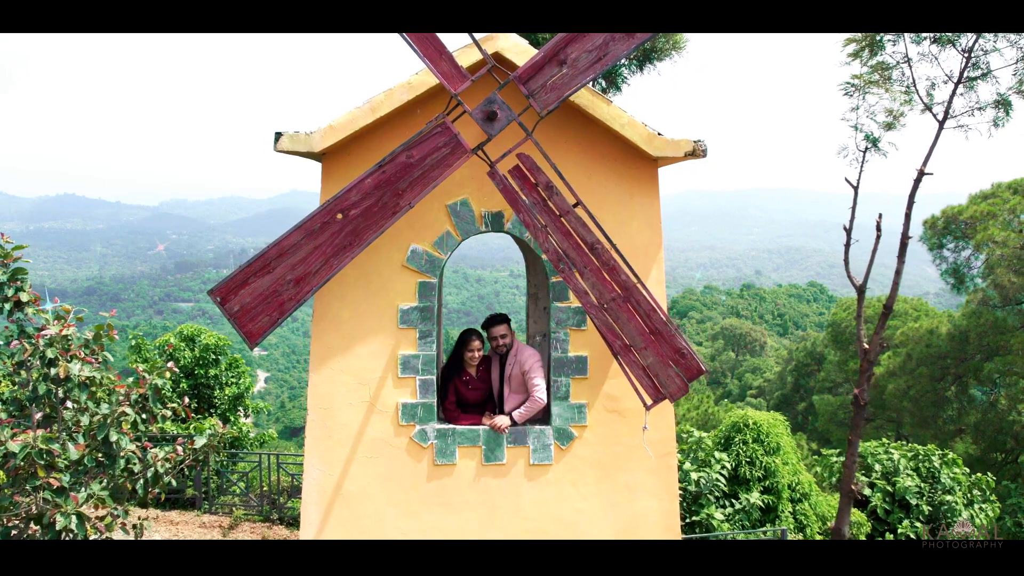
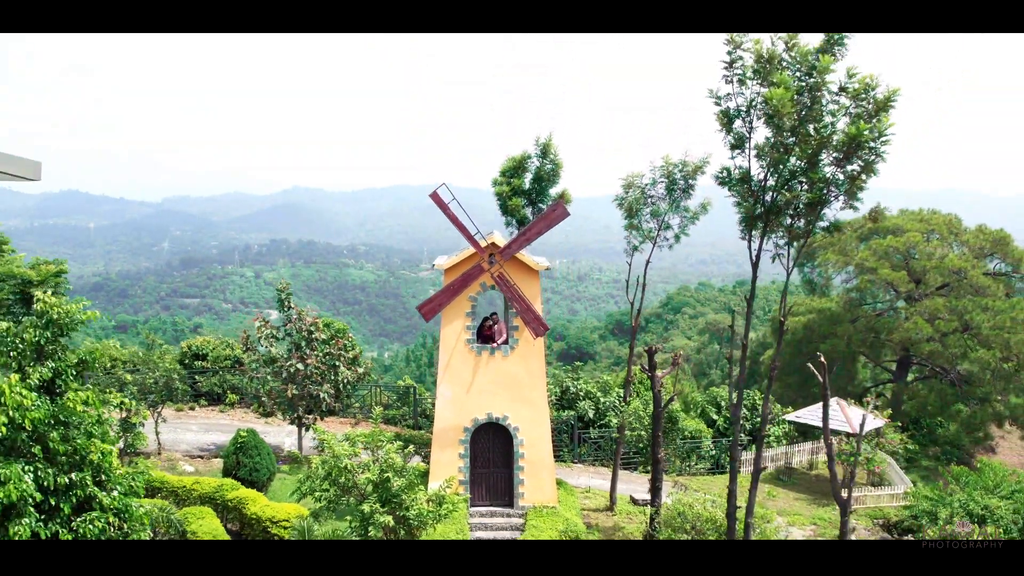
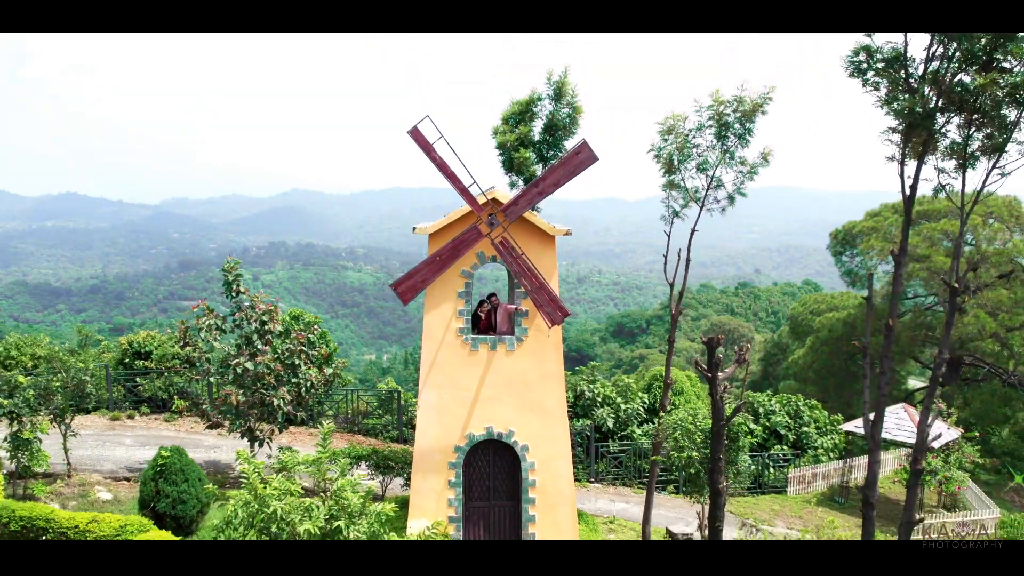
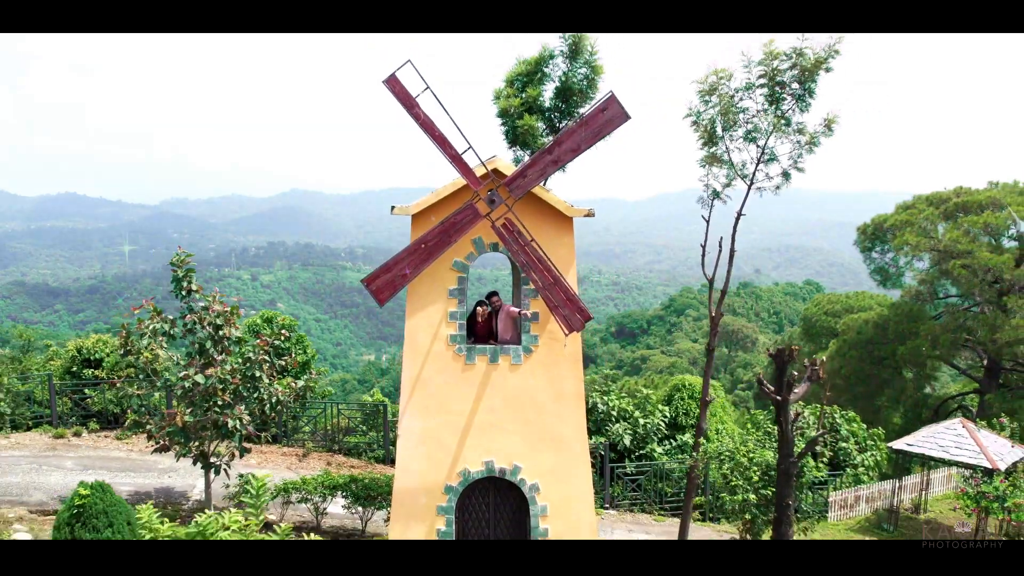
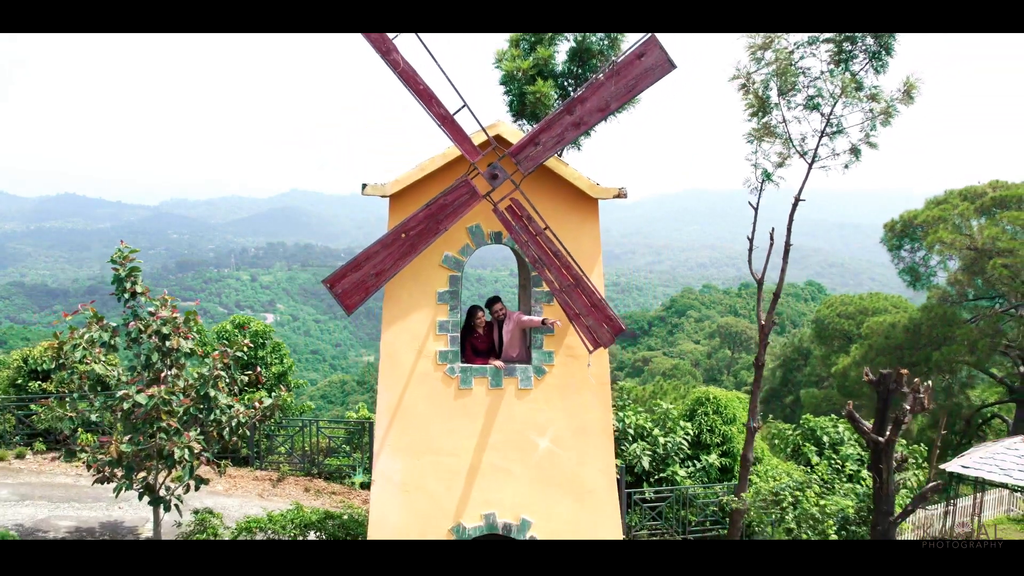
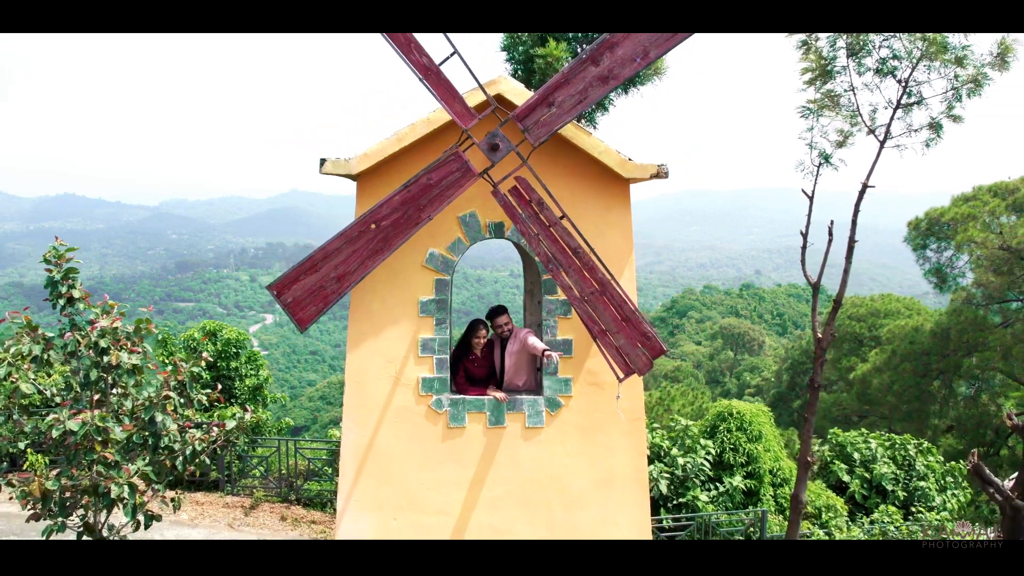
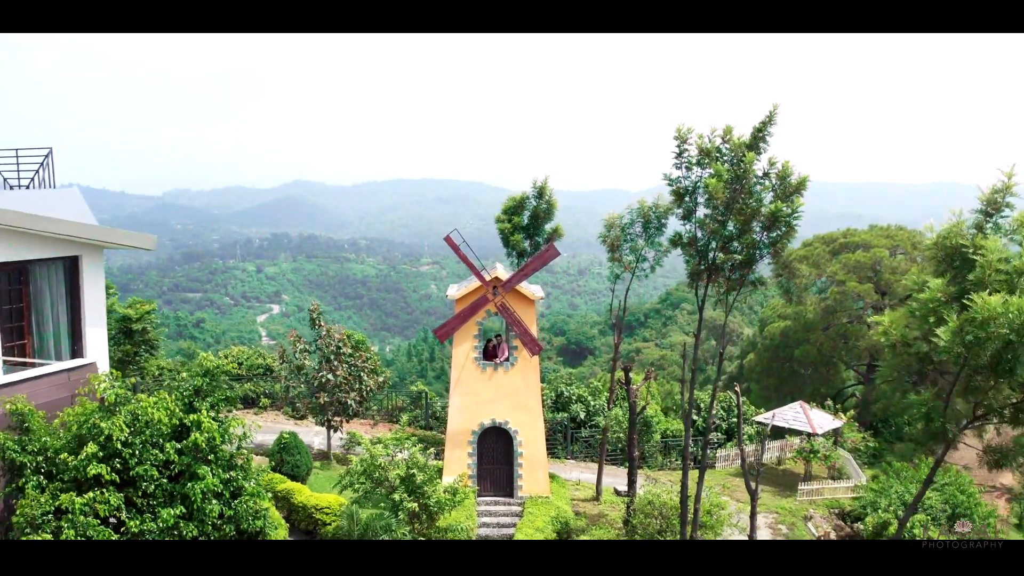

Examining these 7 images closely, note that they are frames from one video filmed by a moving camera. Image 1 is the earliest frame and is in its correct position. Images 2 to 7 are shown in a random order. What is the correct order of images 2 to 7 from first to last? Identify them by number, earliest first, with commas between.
6, 5, 4, 3, 2, 7
